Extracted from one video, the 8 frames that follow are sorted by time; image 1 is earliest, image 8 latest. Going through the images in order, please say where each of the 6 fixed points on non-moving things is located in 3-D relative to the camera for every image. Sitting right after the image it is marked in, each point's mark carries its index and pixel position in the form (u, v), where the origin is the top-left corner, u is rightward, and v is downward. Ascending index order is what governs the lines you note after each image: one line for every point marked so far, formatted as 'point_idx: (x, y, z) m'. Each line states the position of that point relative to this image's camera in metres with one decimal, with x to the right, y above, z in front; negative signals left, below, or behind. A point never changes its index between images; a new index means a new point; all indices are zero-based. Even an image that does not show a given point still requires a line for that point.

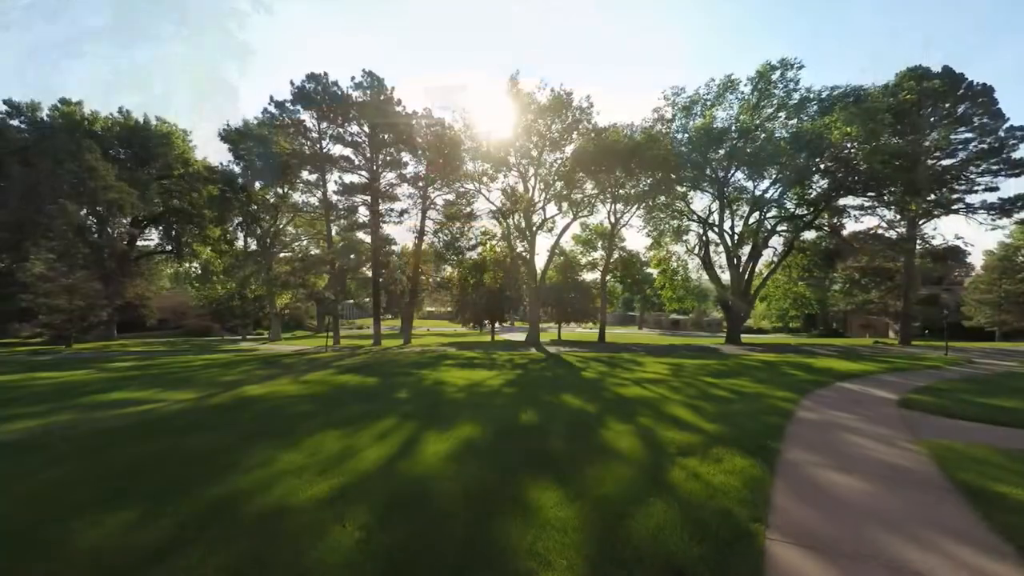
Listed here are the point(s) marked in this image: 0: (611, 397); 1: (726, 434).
0: (+1.8, -1.9, +10.6) m
1: (+2.6, -1.8, +7.1) m
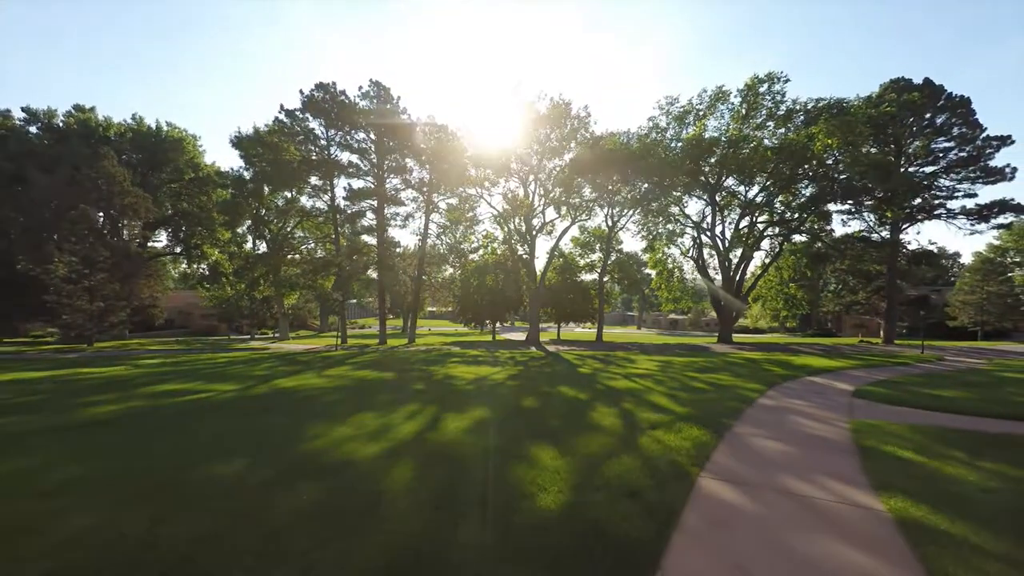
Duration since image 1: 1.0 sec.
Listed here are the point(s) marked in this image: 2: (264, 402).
0: (+1.9, -2.0, +12.2) m
1: (+2.6, -1.9, +8.7) m
2: (-4.3, -2.0, +10.3) m
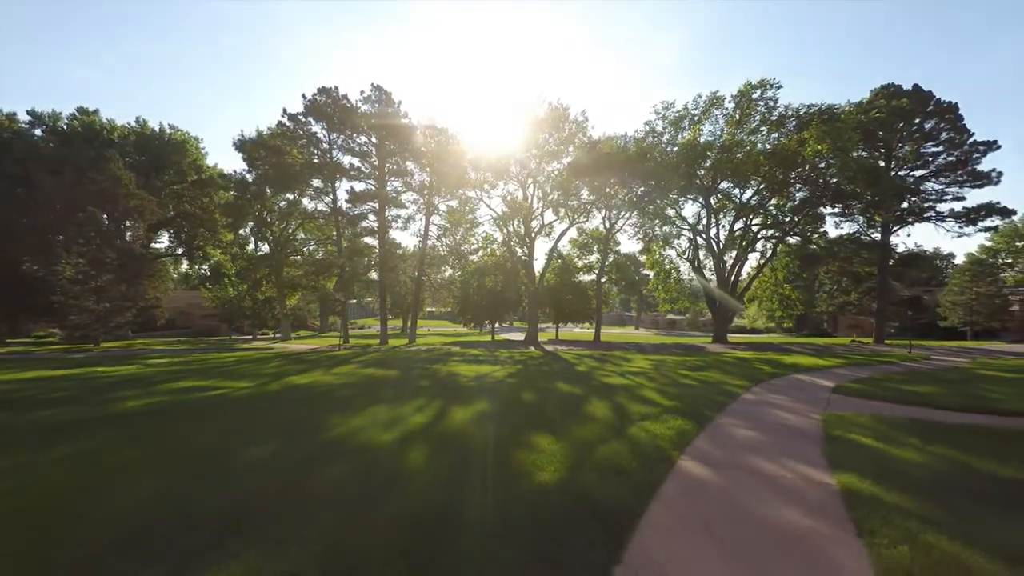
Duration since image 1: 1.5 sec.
0: (+1.9, -2.1, +13.0) m
1: (+2.6, -1.9, +9.5) m
2: (-4.3, -2.0, +11.0) m
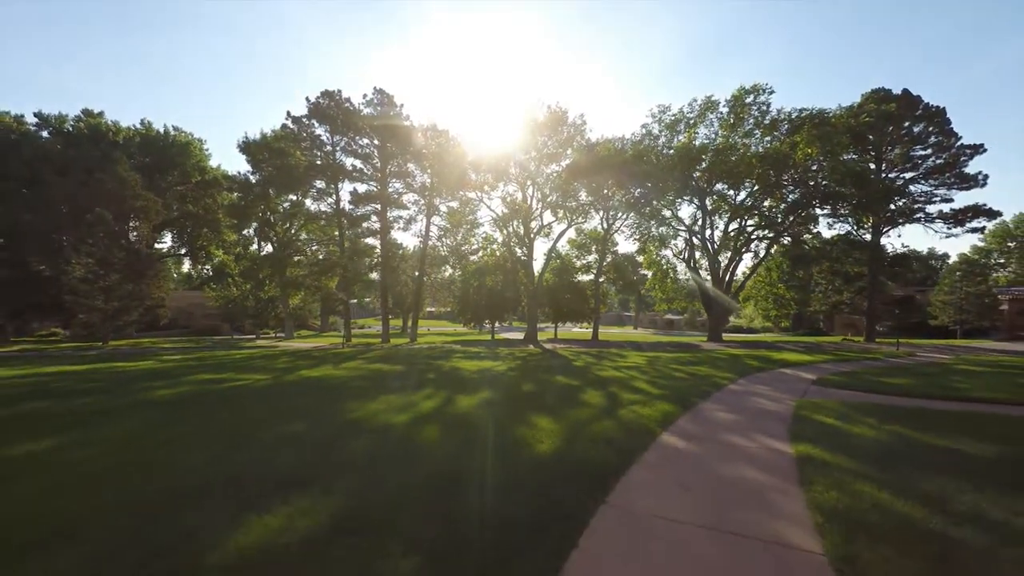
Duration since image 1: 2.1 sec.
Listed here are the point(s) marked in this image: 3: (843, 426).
0: (+1.9, -2.0, +13.8) m
1: (+2.7, -1.9, +10.3) m
2: (-4.3, -2.0, +11.9) m
3: (+4.2, -1.8, +7.5) m
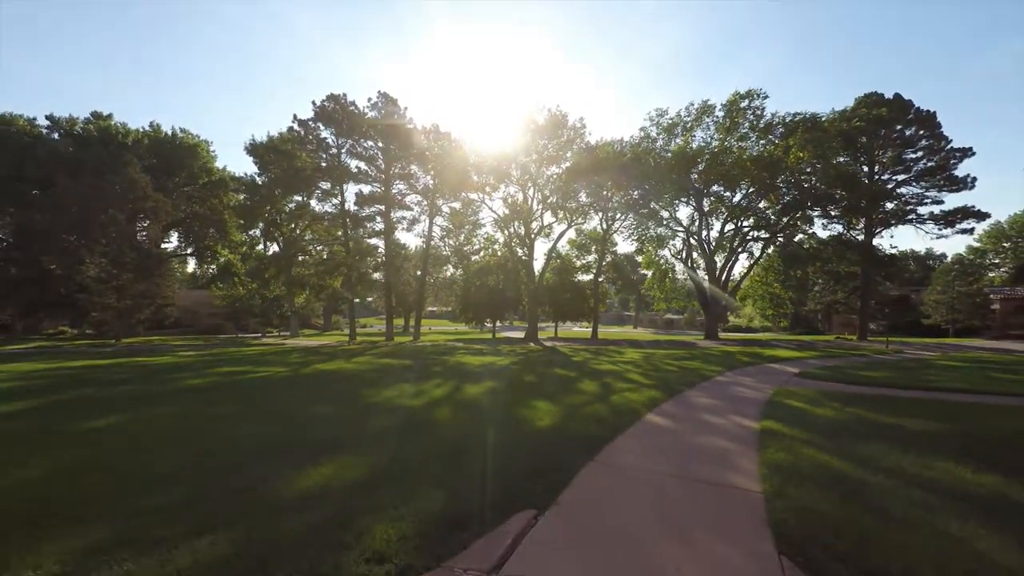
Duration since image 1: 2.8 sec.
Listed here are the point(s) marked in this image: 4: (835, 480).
0: (+1.9, -2.0, +14.8) m
1: (+2.7, -1.8, +11.3) m
2: (-4.2, -2.0, +12.8) m
3: (+4.2, -1.7, +8.5) m
4: (+2.6, -1.5, +4.8) m
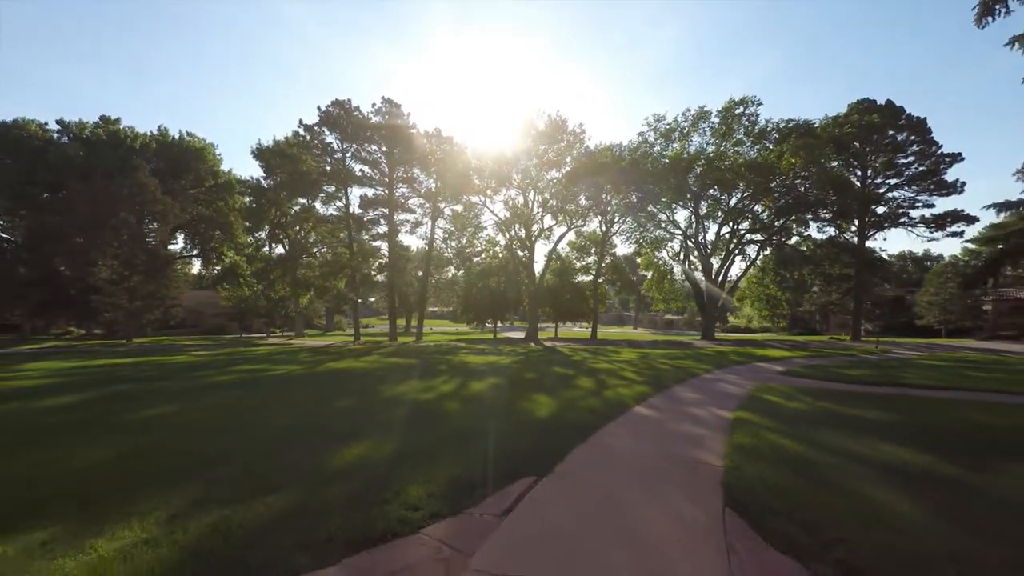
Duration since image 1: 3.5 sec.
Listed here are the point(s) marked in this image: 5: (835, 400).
0: (+2.0, -2.1, +15.7) m
1: (+2.8, -1.9, +12.2) m
2: (-4.2, -2.0, +13.8) m
3: (+4.3, -1.8, +9.4) m
4: (+2.6, -1.6, +5.7) m
5: (+5.4, -1.9, +9.9) m
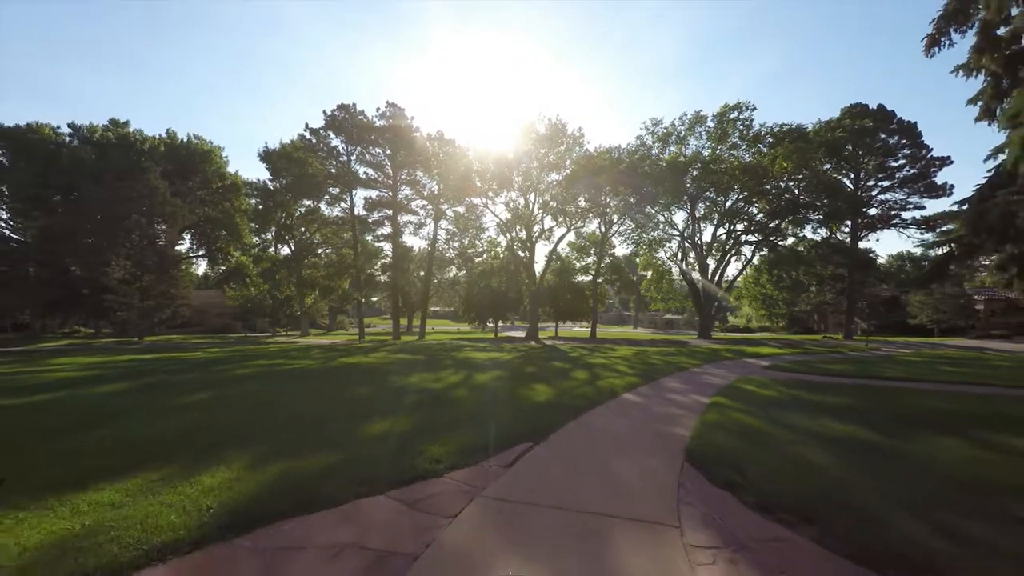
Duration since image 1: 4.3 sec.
0: (+2.0, -2.1, +16.7) m
1: (+2.8, -1.9, +13.2) m
2: (-4.1, -2.0, +14.8) m
3: (+4.3, -1.8, +10.4) m
4: (+2.7, -1.6, +6.8) m
5: (+5.4, -1.8, +10.9) m
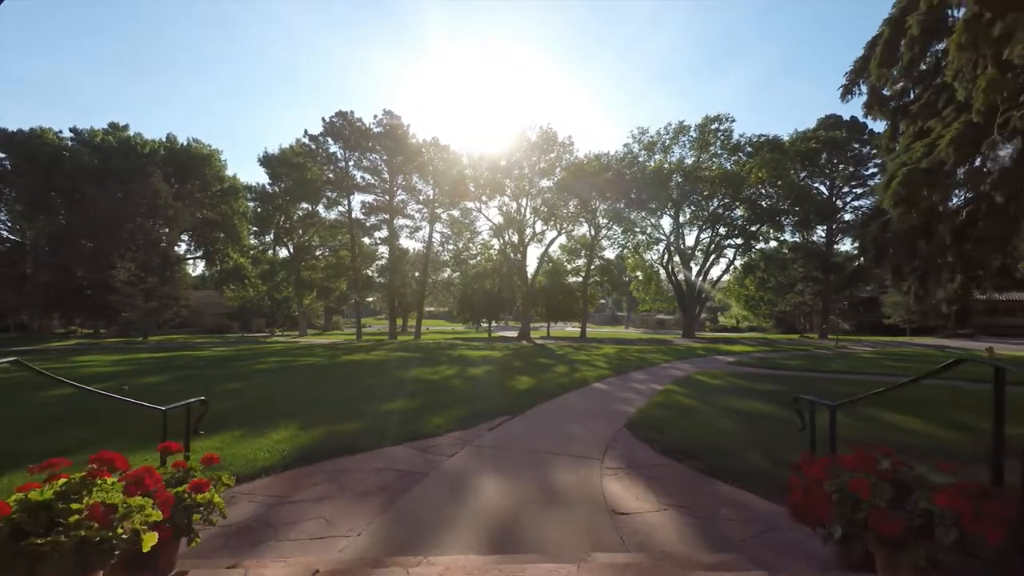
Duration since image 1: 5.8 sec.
0: (+1.7, -2.2, +18.5) m
1: (+2.5, -2.0, +15.0) m
2: (-4.4, -2.1, +16.5) m
3: (+4.0, -1.9, +12.2) m
4: (+2.4, -1.7, +8.5) m
5: (+5.2, -2.0, +12.7) m
